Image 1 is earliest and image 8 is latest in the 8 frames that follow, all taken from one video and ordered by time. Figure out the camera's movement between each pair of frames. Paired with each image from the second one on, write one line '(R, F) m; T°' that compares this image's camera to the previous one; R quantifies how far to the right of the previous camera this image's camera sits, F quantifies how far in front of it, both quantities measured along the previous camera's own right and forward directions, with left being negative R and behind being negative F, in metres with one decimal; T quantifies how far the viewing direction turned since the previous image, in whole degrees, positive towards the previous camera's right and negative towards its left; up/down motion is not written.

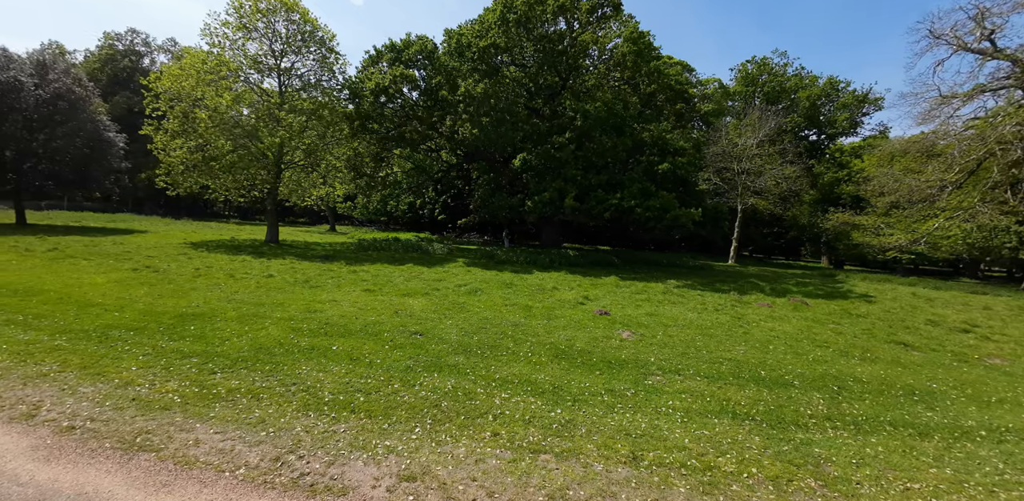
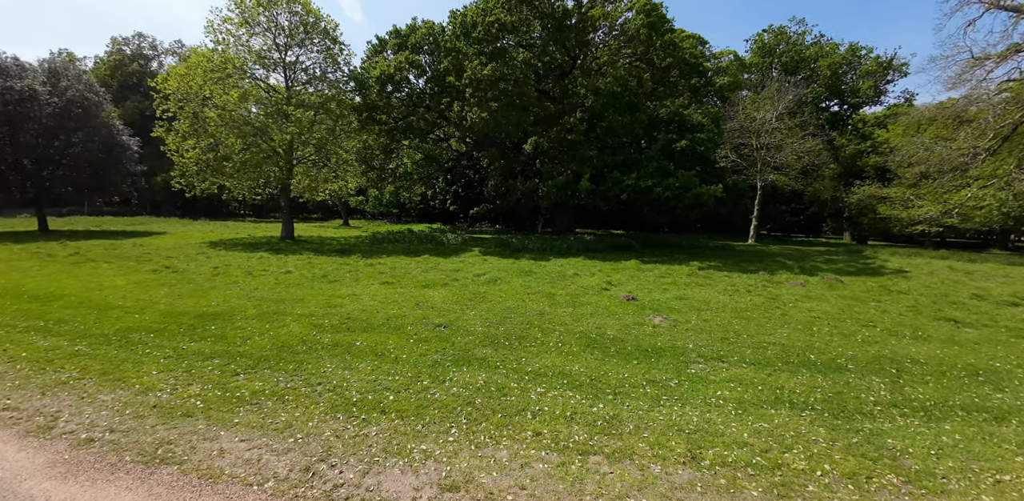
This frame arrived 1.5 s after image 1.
(-0.3, +0.4) m; -2°
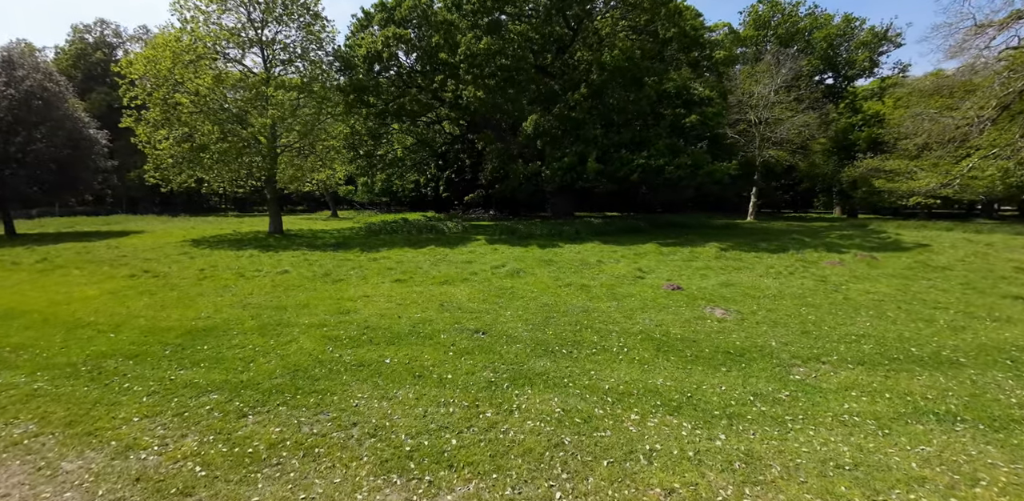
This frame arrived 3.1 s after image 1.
(-1.0, +1.4) m; +2°
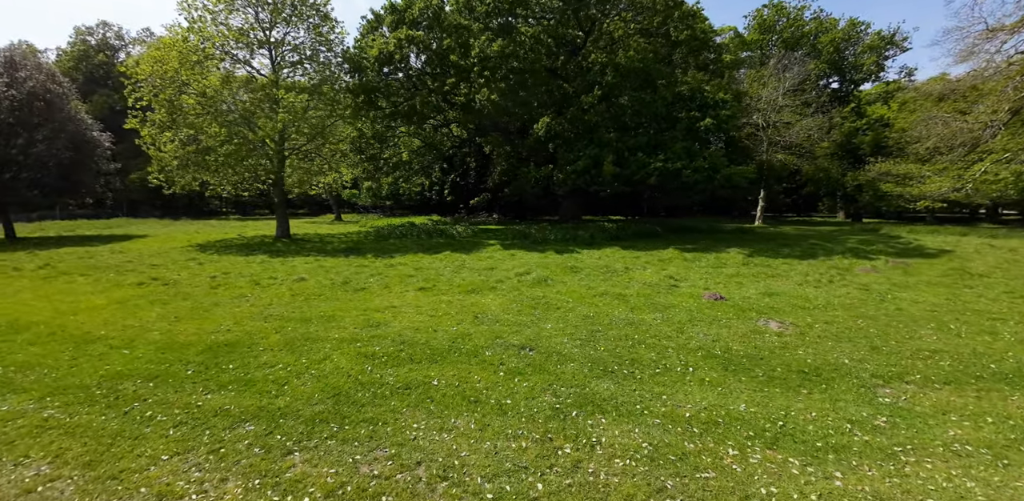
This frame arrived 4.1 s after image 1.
(-0.8, +0.6) m; 0°
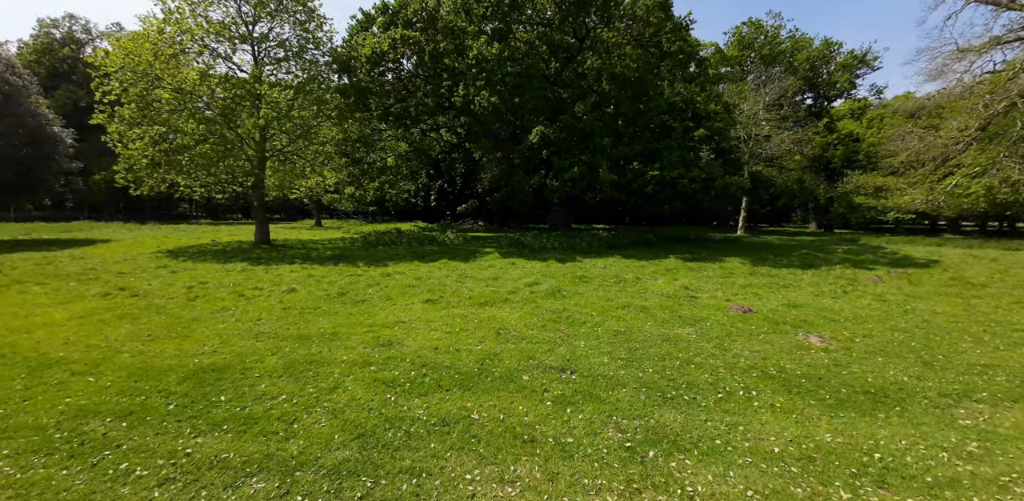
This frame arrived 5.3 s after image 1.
(-0.9, +0.8) m; +3°
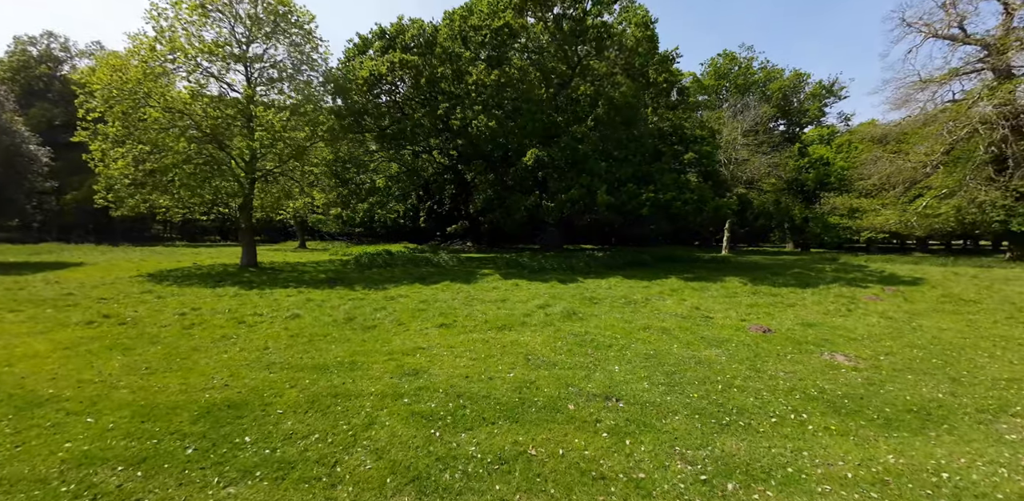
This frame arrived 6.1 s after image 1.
(-0.8, +0.3) m; +3°
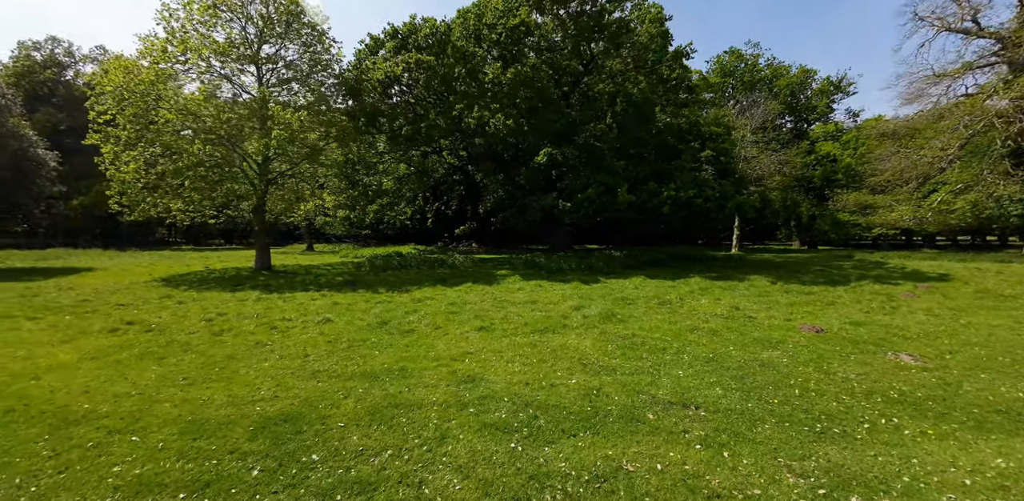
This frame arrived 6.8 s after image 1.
(-0.8, +0.4) m; 0°
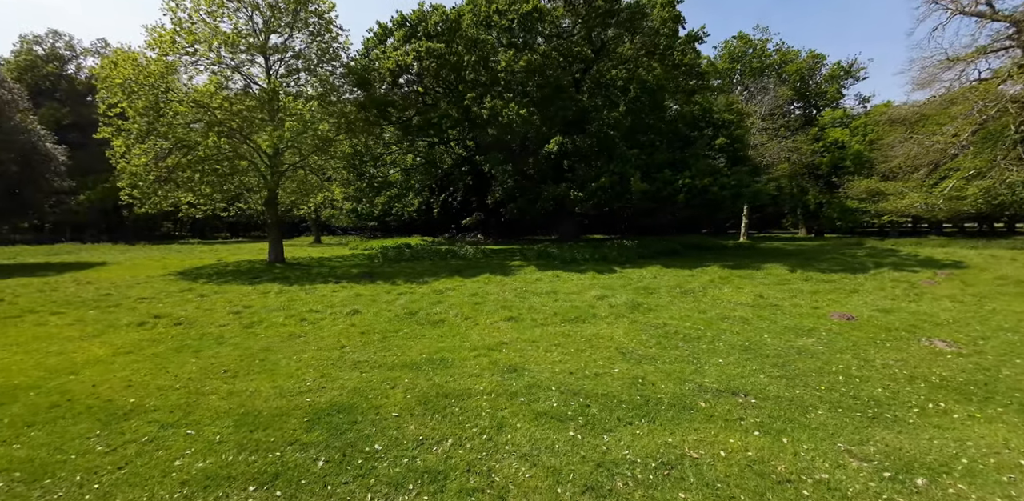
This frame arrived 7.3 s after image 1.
(-0.6, 0.0) m; 0°
